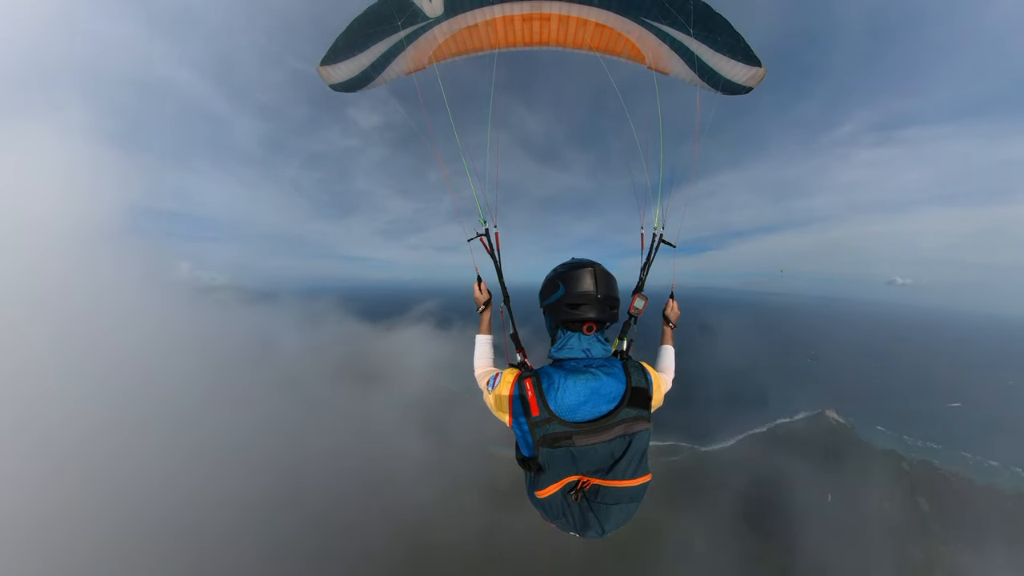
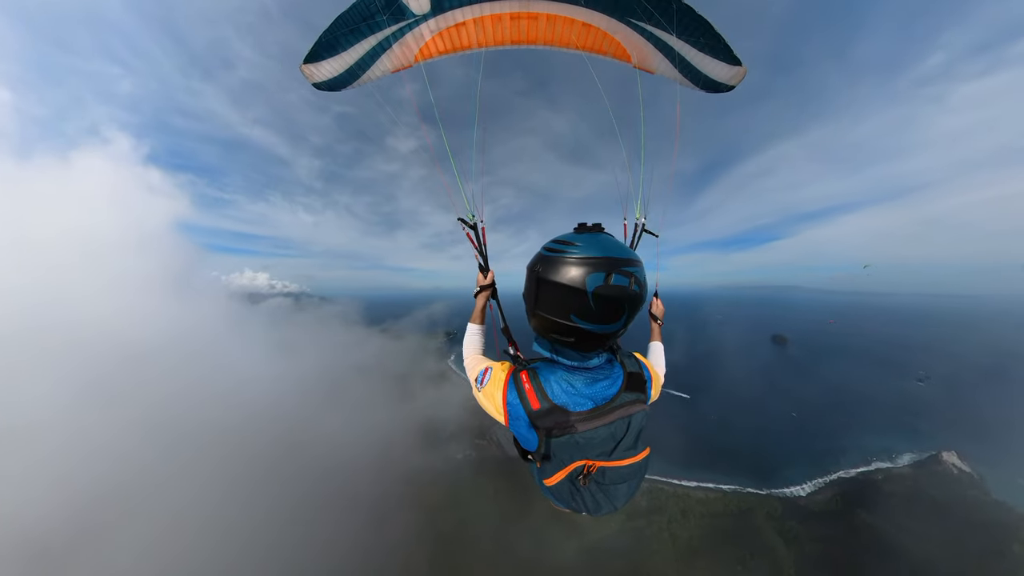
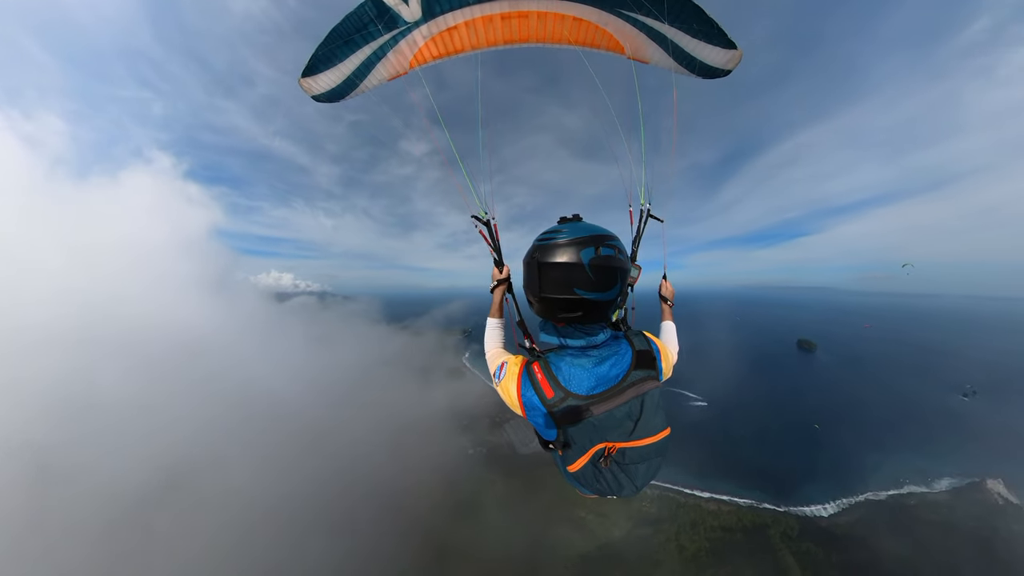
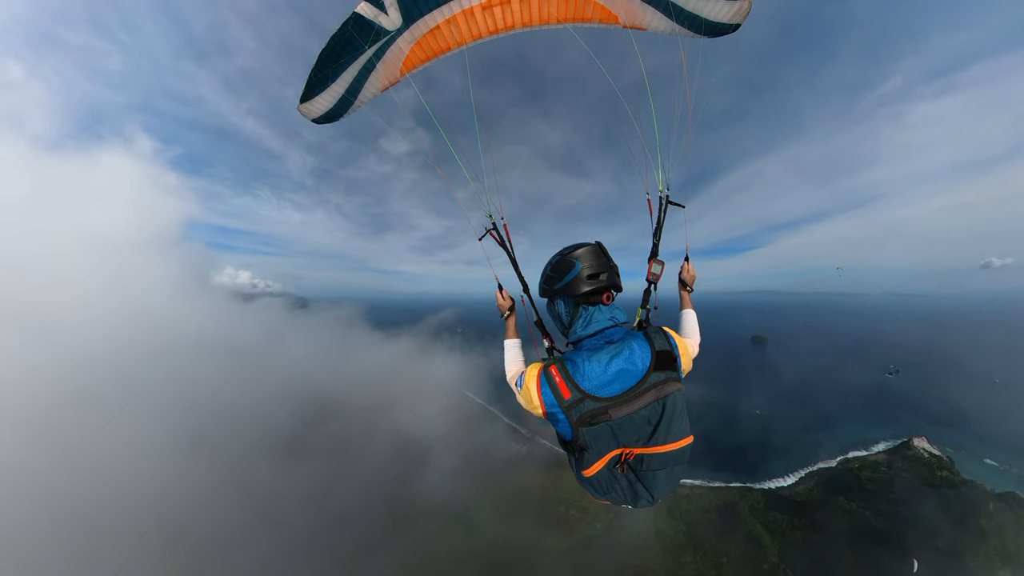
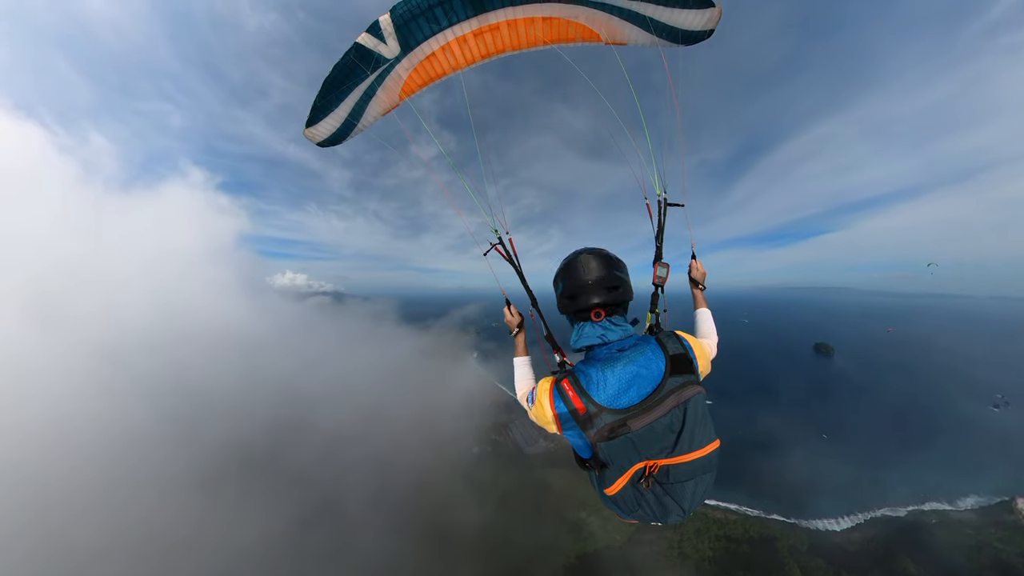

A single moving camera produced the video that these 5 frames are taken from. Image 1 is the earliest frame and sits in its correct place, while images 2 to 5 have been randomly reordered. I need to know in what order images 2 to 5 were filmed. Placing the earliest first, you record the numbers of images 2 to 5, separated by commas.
4, 5, 3, 2
